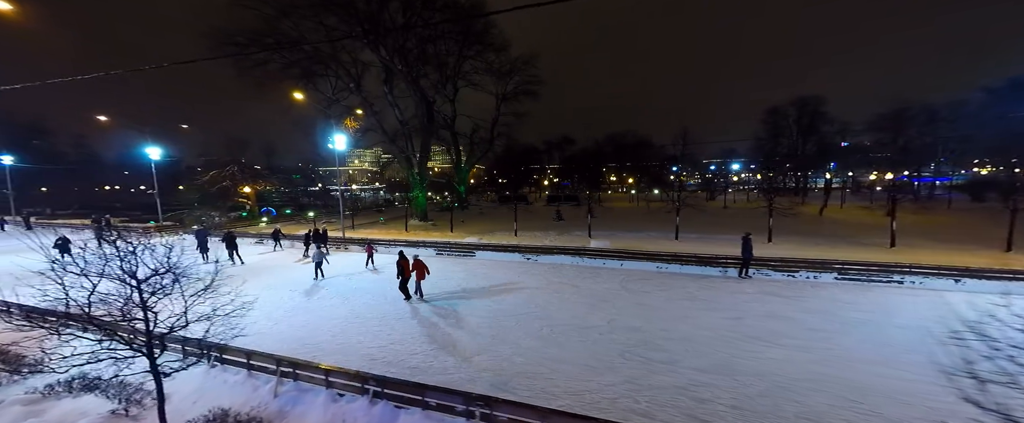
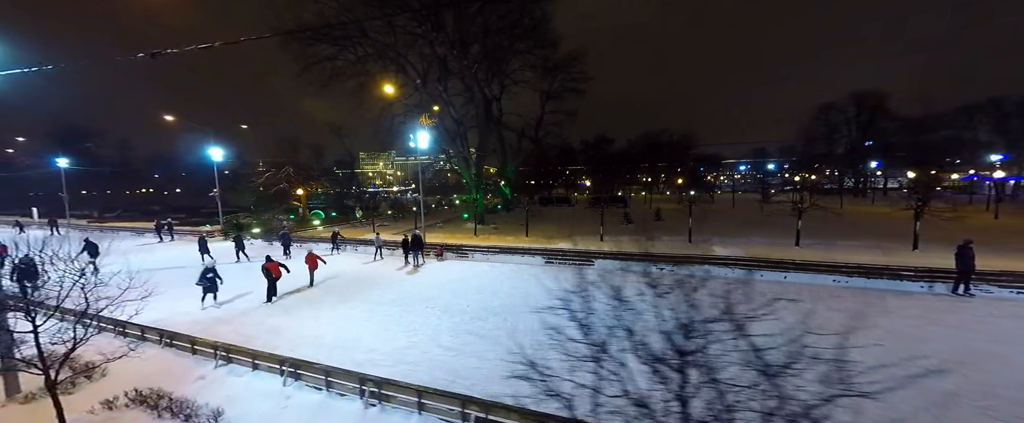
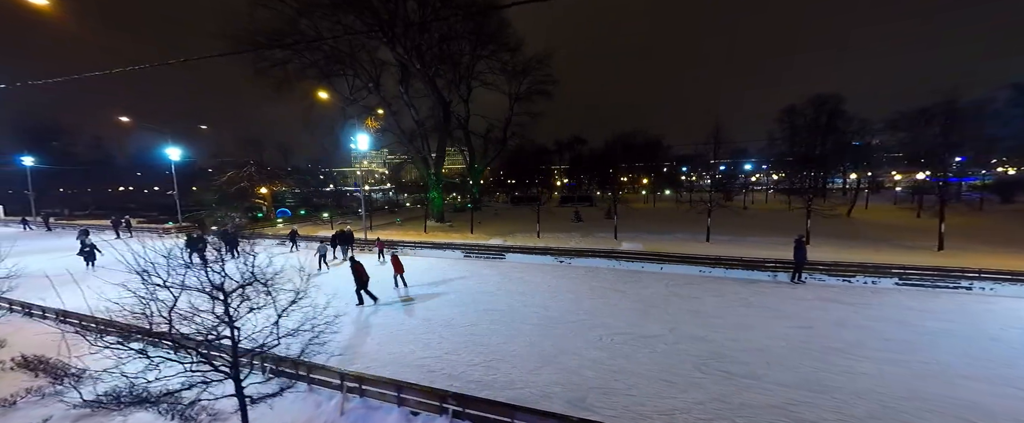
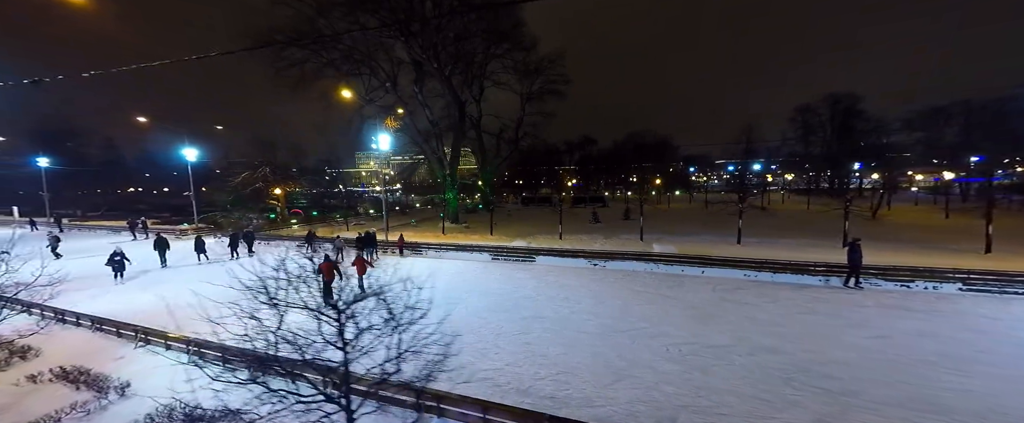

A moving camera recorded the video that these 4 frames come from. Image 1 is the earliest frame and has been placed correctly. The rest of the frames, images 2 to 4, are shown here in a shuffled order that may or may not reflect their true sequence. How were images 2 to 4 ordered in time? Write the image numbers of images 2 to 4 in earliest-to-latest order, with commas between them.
3, 4, 2
